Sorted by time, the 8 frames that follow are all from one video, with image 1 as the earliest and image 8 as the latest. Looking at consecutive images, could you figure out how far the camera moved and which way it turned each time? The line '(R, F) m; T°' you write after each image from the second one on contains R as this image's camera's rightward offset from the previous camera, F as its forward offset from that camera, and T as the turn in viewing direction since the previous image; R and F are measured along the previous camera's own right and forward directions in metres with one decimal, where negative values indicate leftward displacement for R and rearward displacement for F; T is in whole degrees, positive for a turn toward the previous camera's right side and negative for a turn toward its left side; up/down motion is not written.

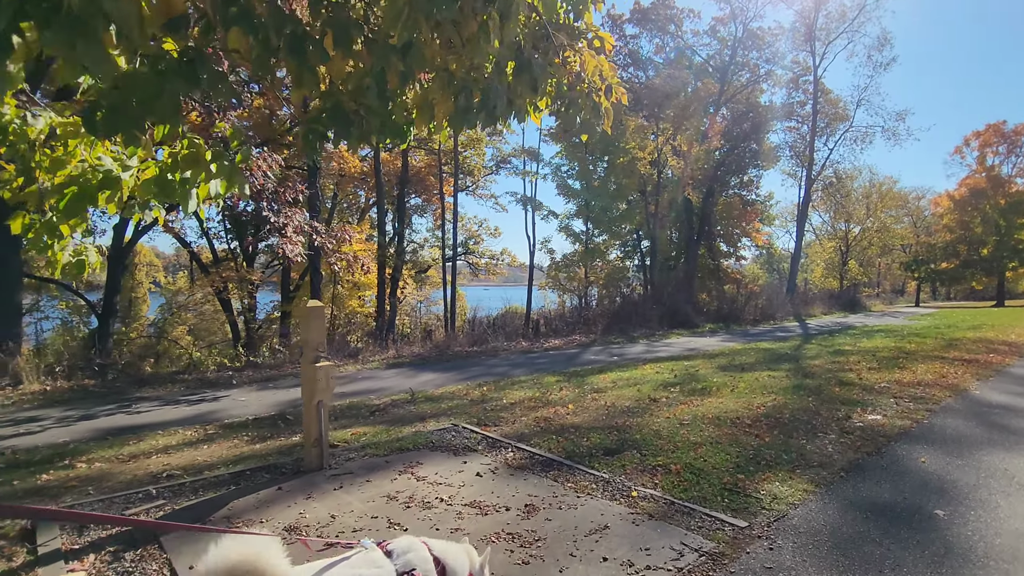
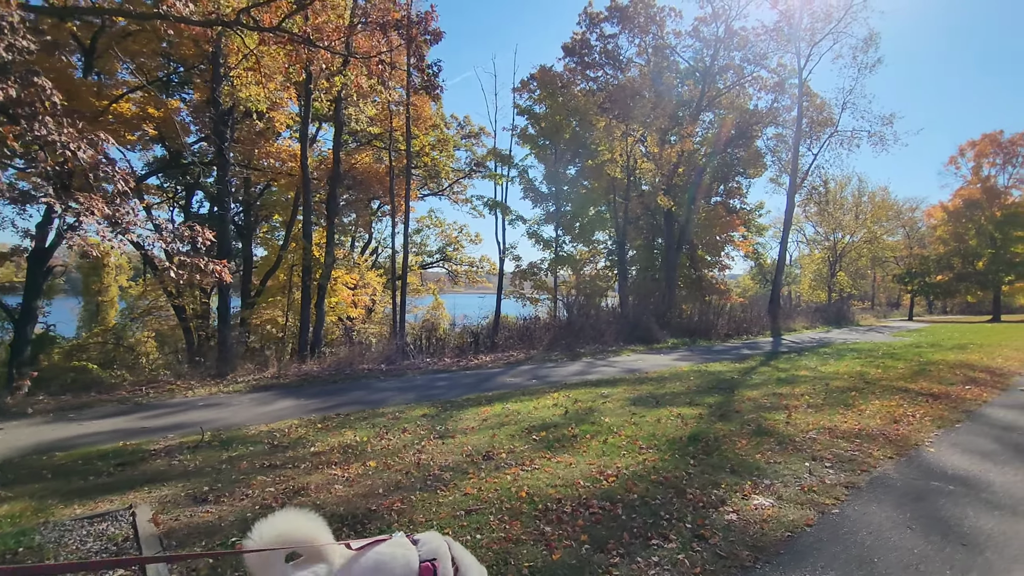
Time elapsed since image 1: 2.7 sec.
(+2.0, +1.8) m; 0°
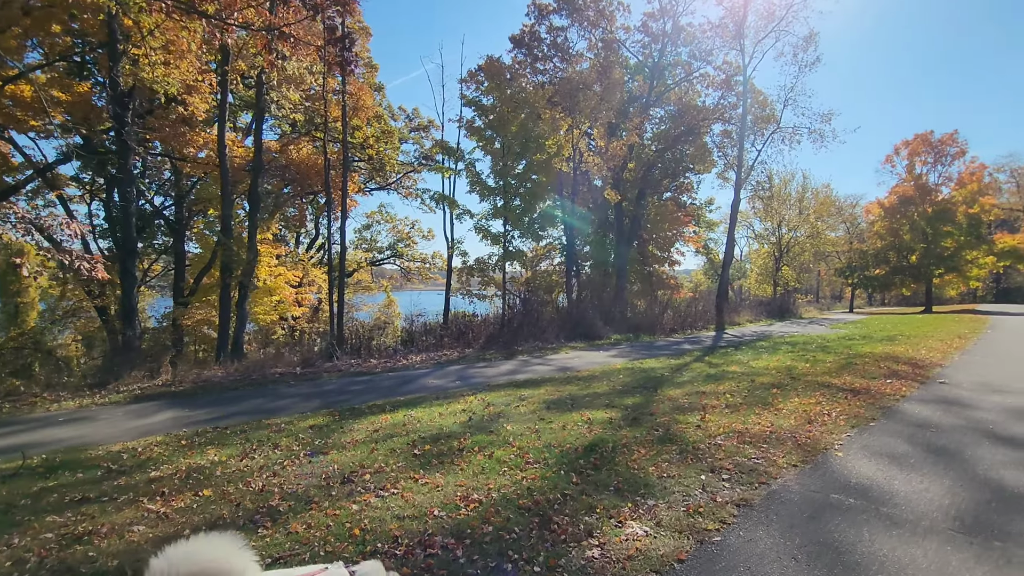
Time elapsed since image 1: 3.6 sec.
(+0.8, +0.6) m; +4°
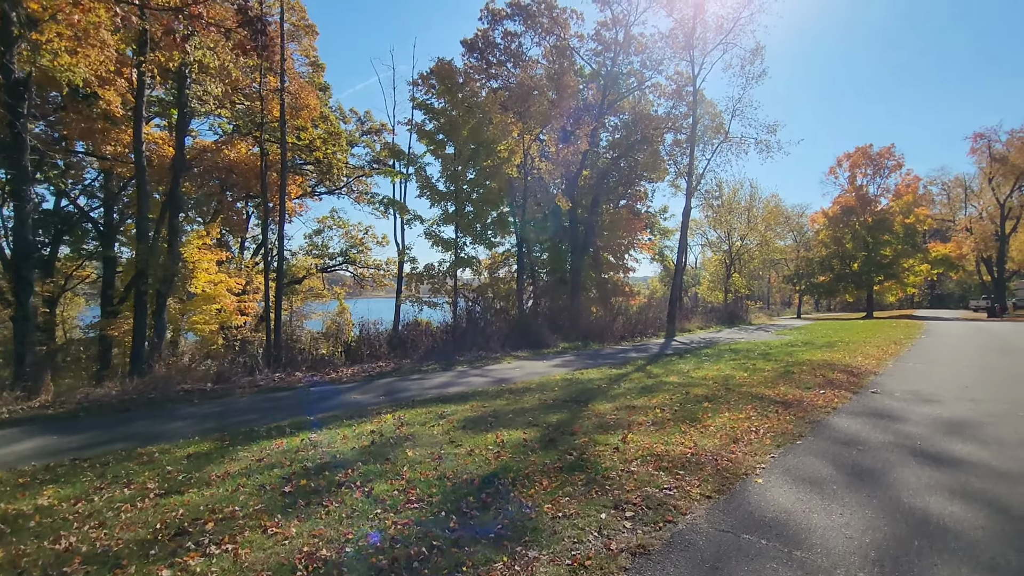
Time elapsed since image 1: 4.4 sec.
(+0.6, +0.6) m; +4°
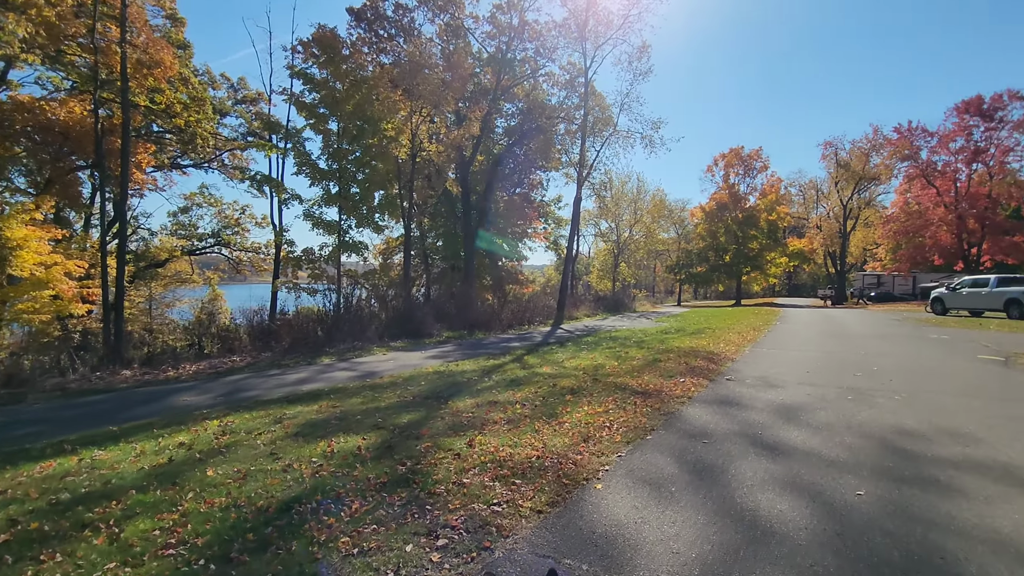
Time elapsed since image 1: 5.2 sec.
(+0.6, +0.6) m; +11°
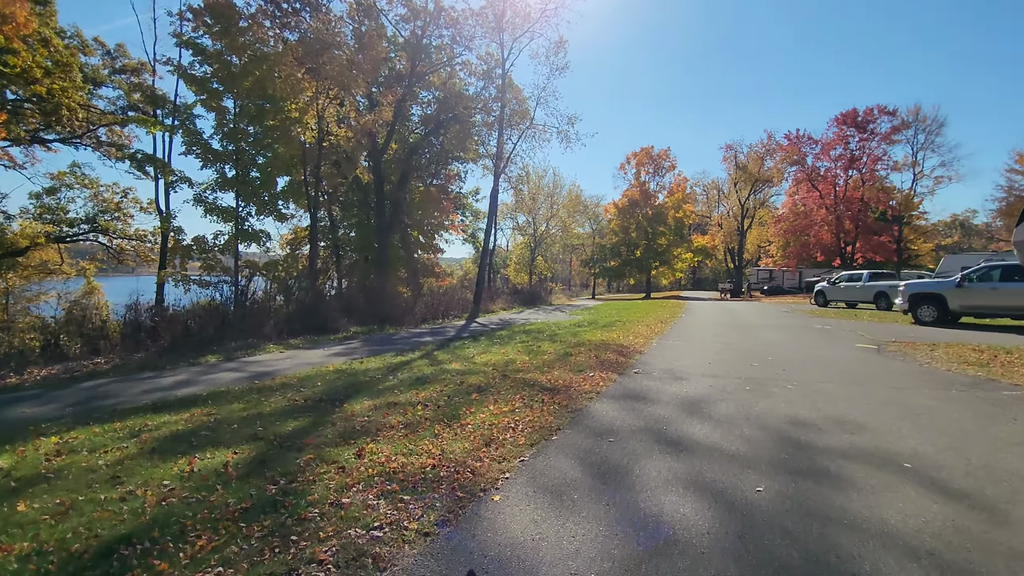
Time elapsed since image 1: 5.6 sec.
(+0.2, +0.4) m; +9°
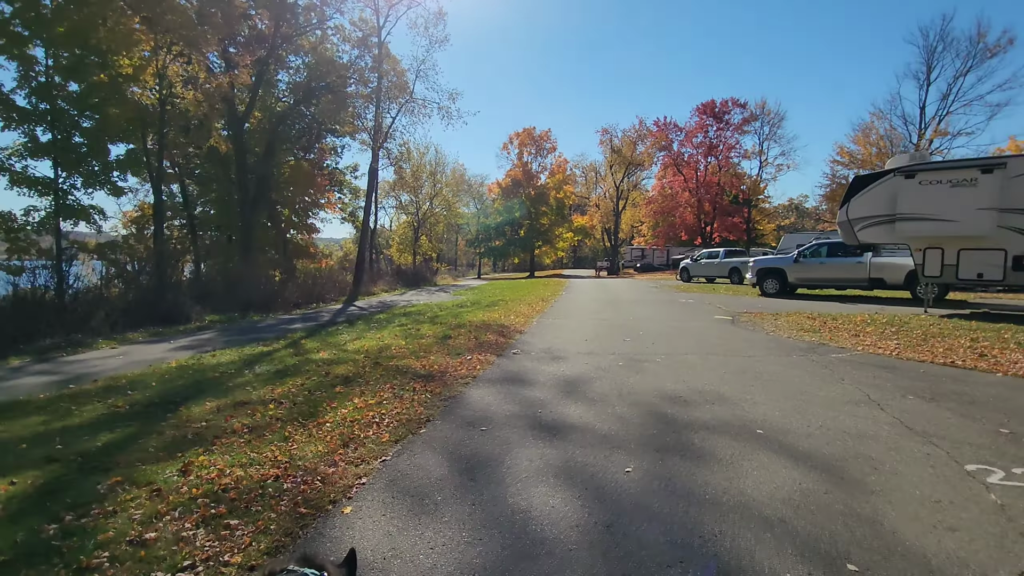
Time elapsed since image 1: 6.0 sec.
(+0.2, +0.4) m; +12°
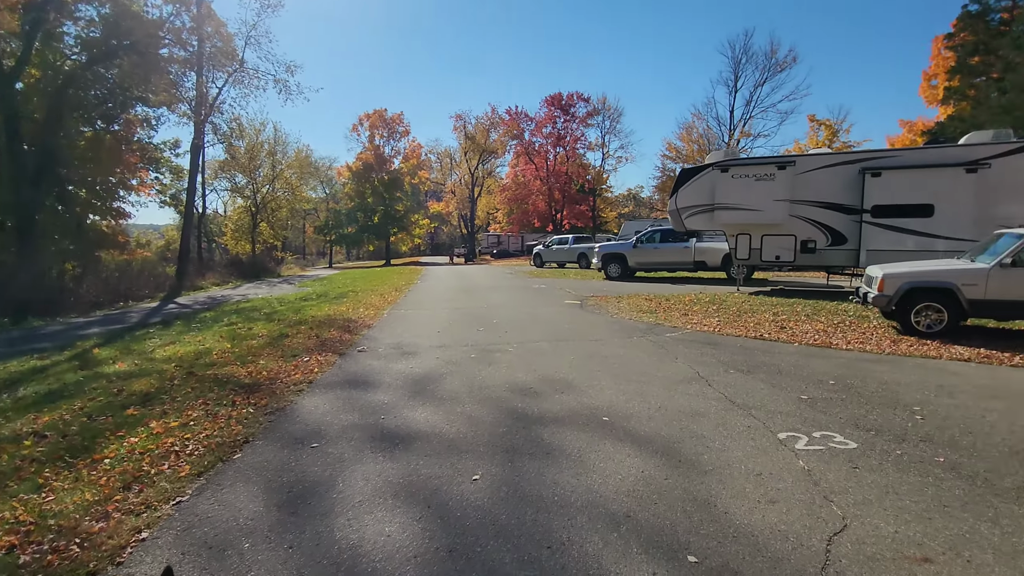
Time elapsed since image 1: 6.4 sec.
(+0.2, +0.4) m; +15°
